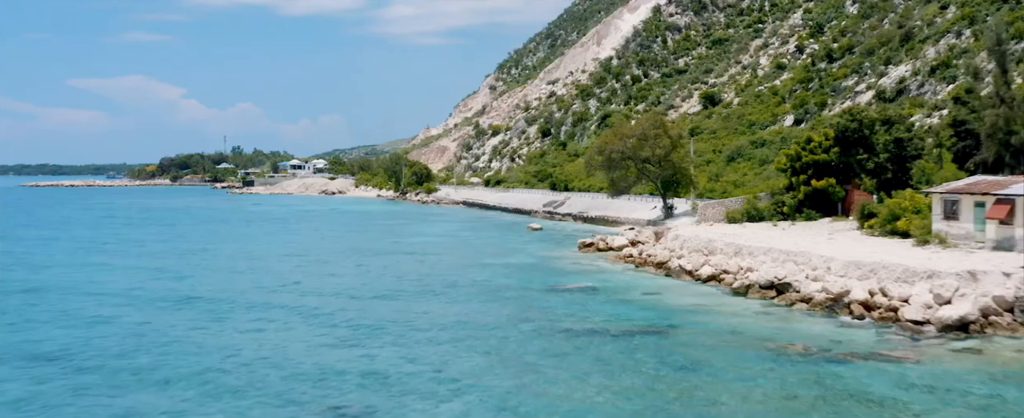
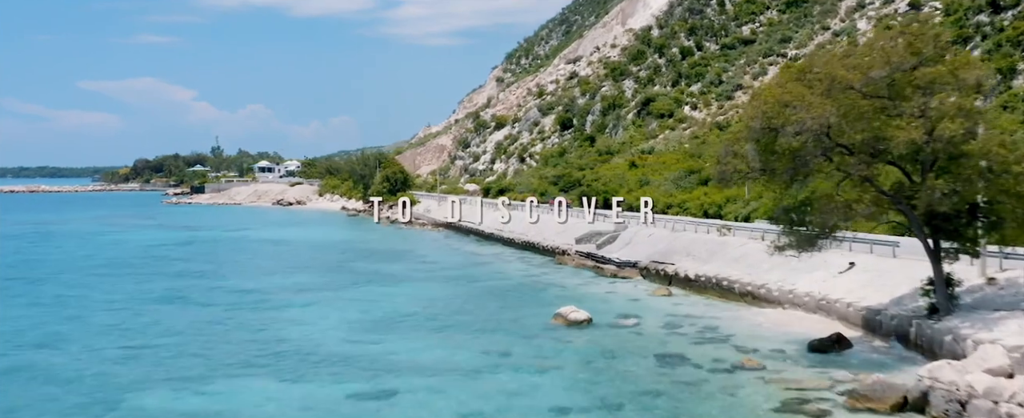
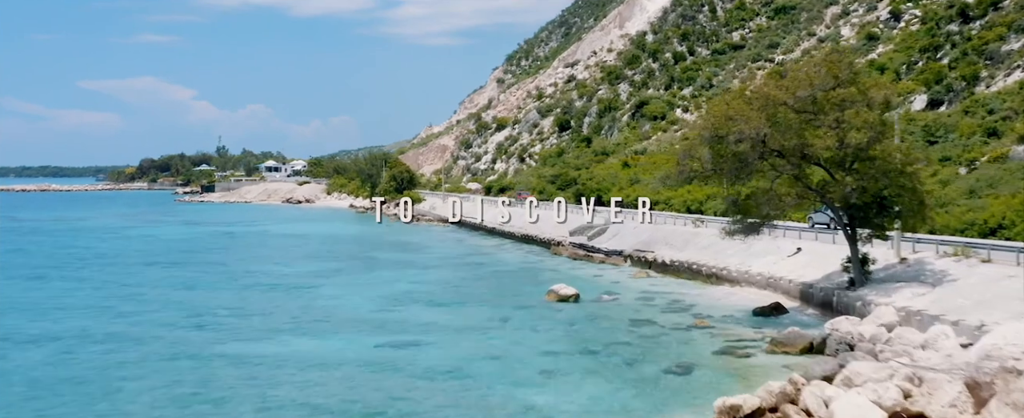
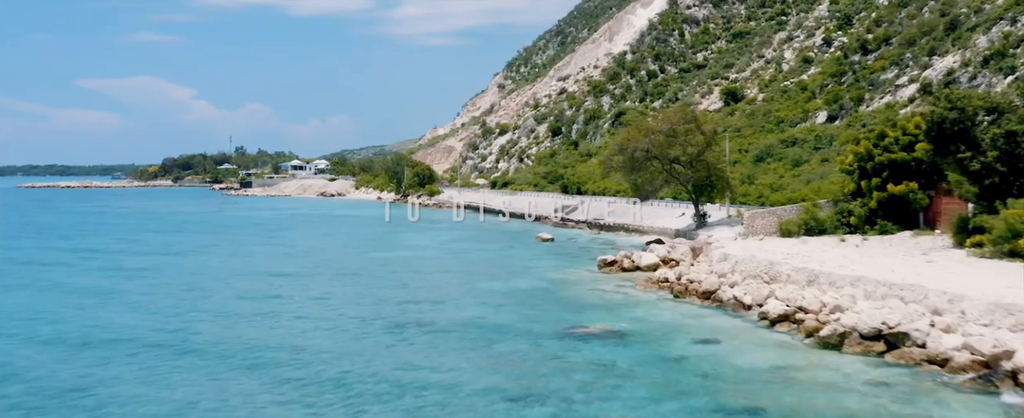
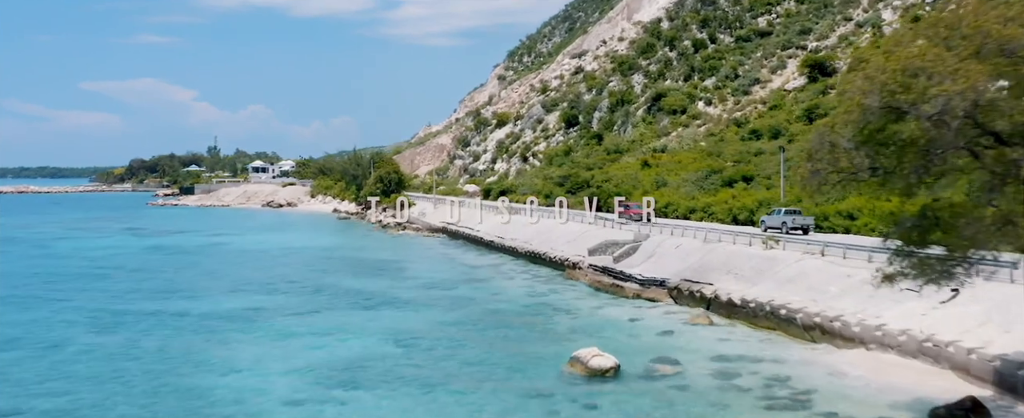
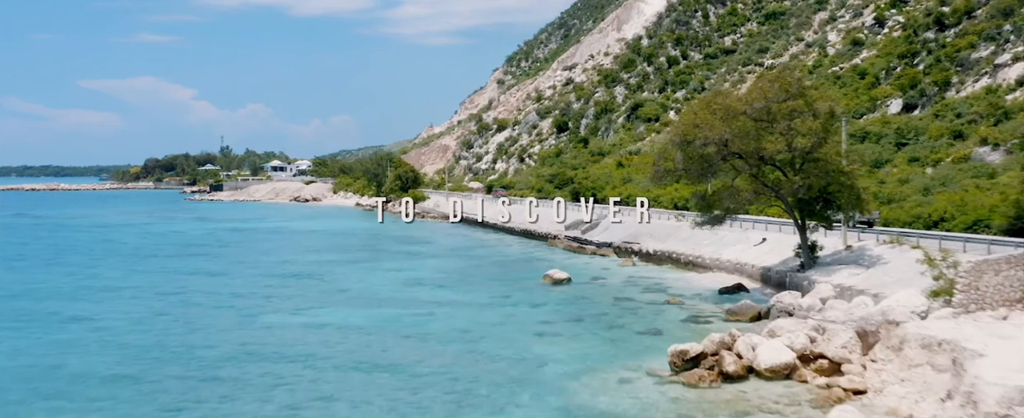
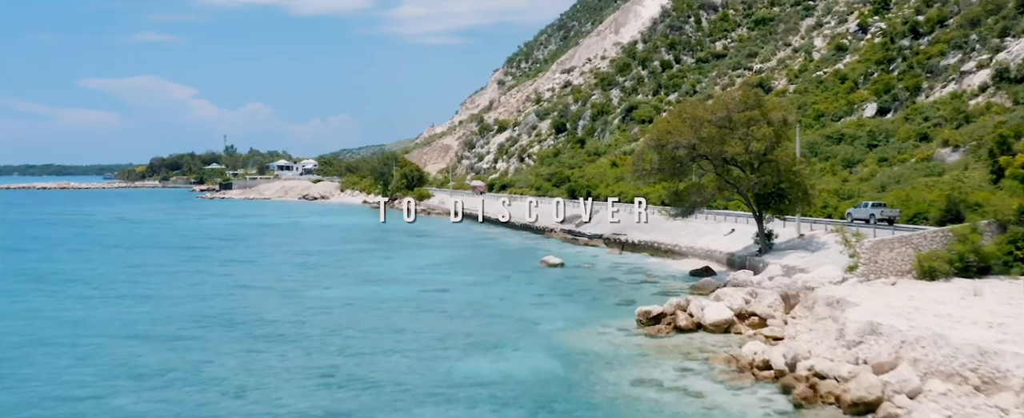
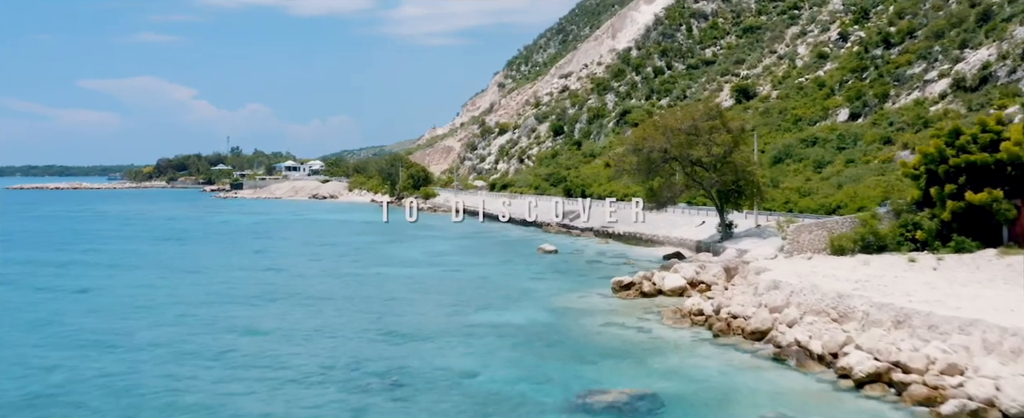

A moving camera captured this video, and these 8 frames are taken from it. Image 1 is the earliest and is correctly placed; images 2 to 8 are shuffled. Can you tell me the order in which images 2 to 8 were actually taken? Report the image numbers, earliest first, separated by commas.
4, 8, 7, 6, 3, 2, 5
